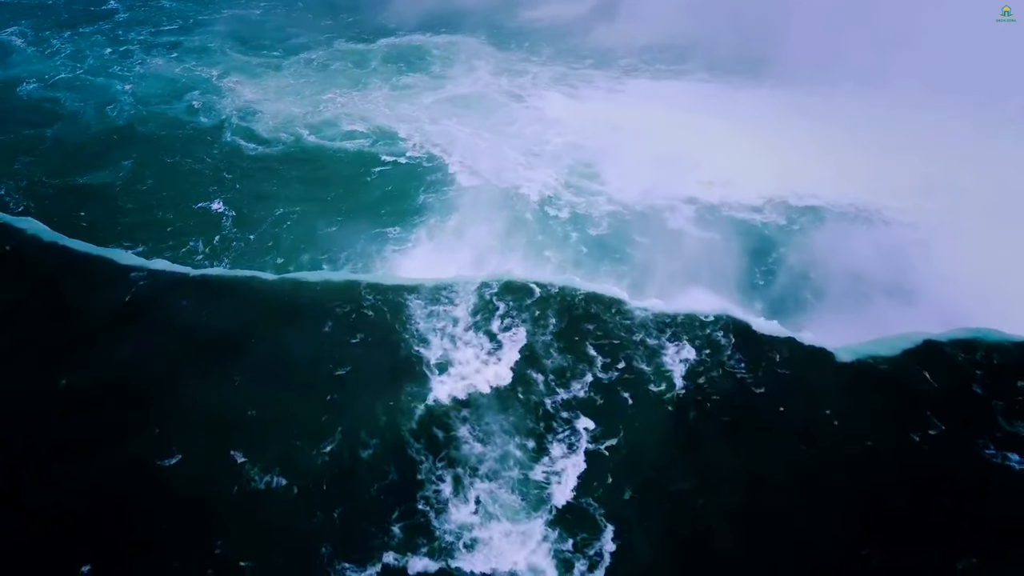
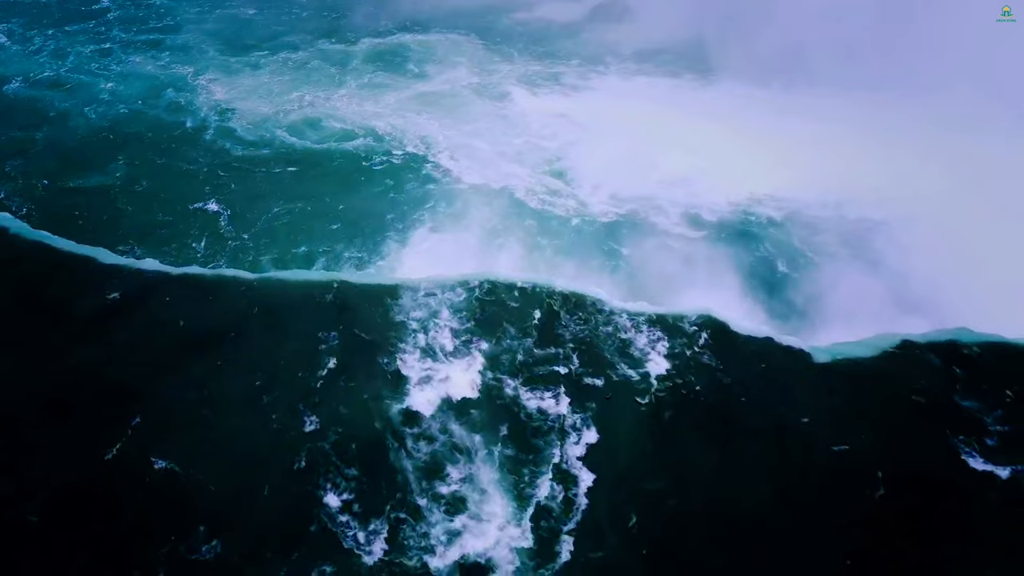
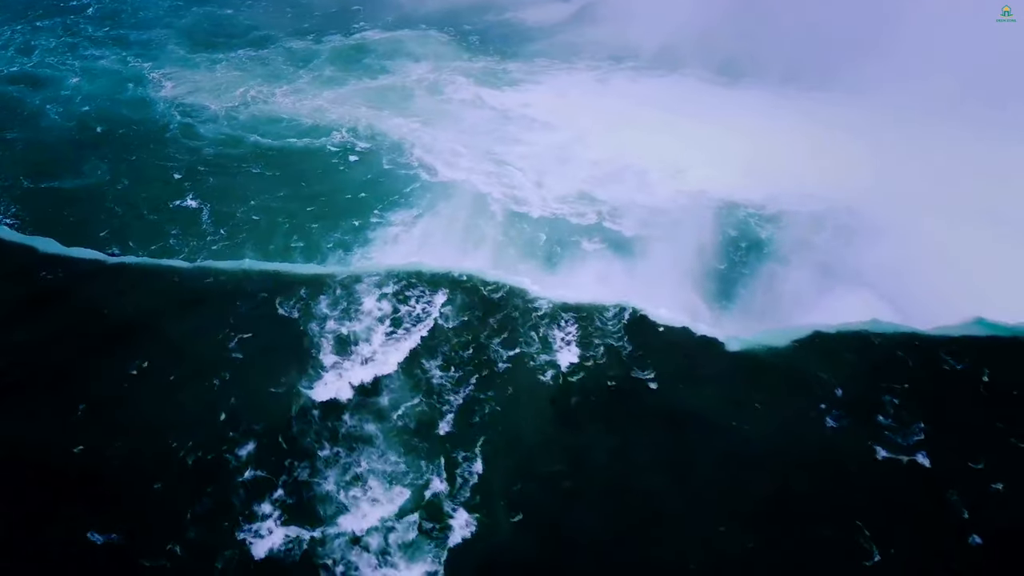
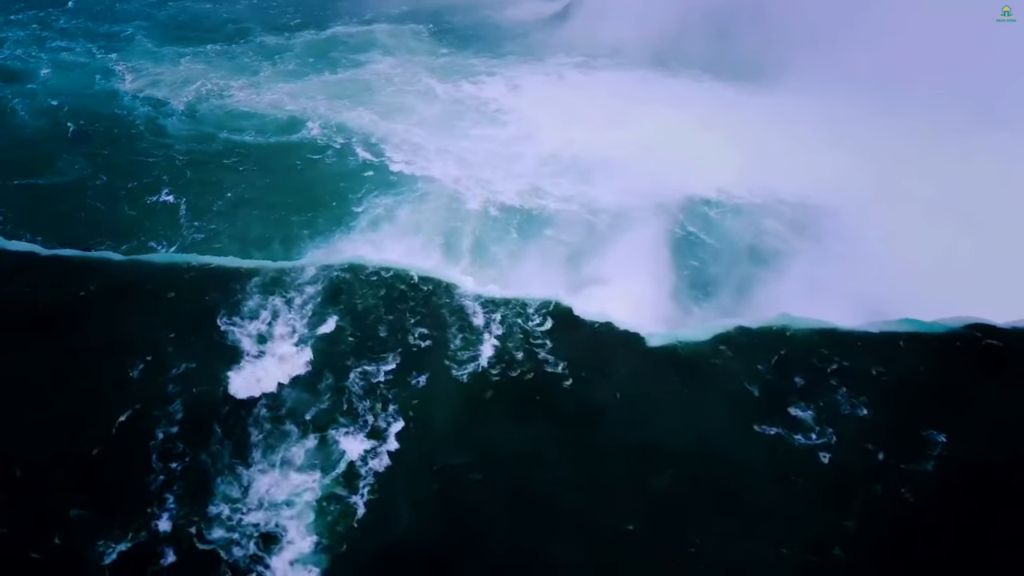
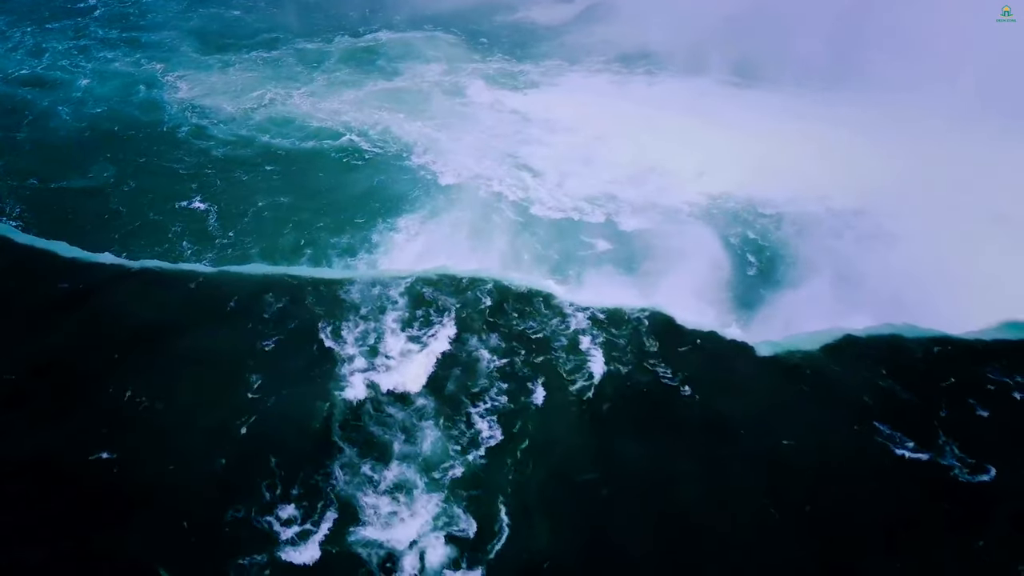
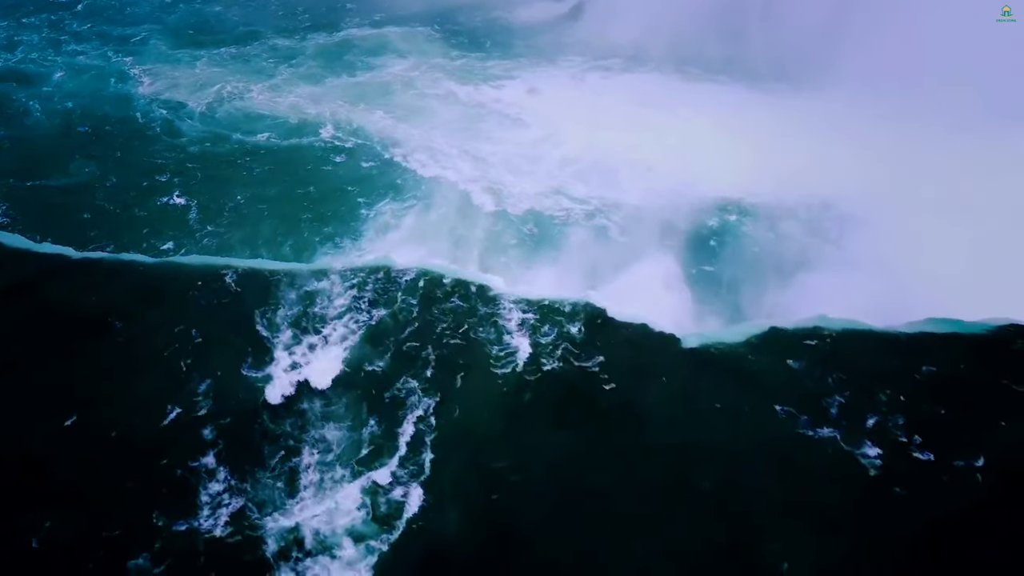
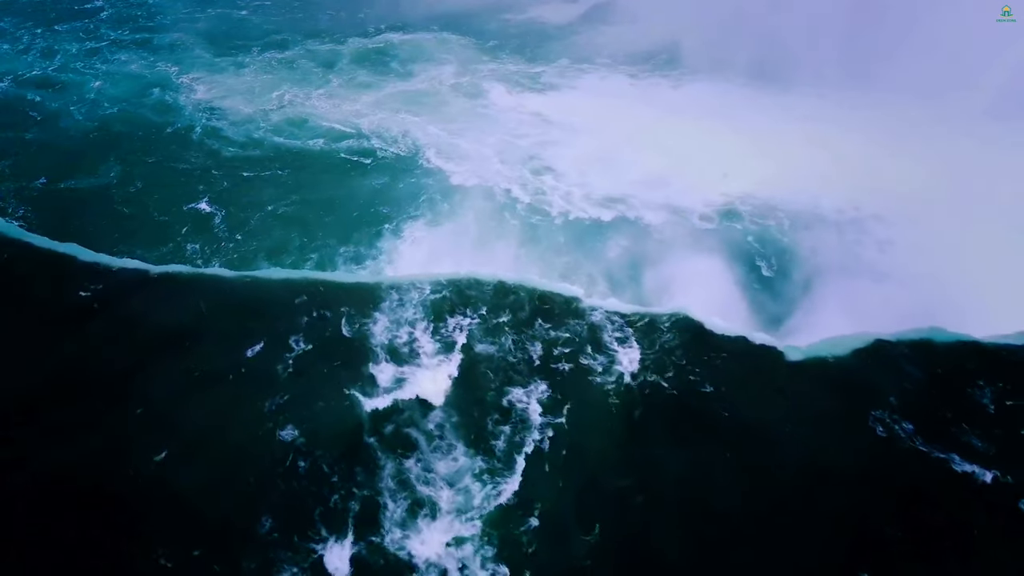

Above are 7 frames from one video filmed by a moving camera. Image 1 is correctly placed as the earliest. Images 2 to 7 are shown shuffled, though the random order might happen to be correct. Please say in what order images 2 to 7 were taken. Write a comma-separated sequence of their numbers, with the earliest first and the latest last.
2, 7, 5, 3, 6, 4
